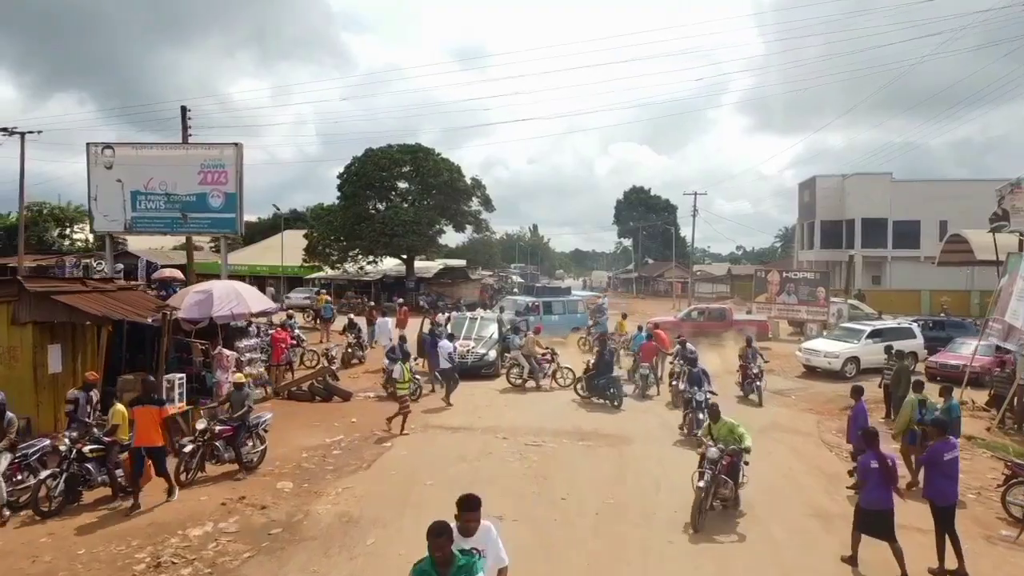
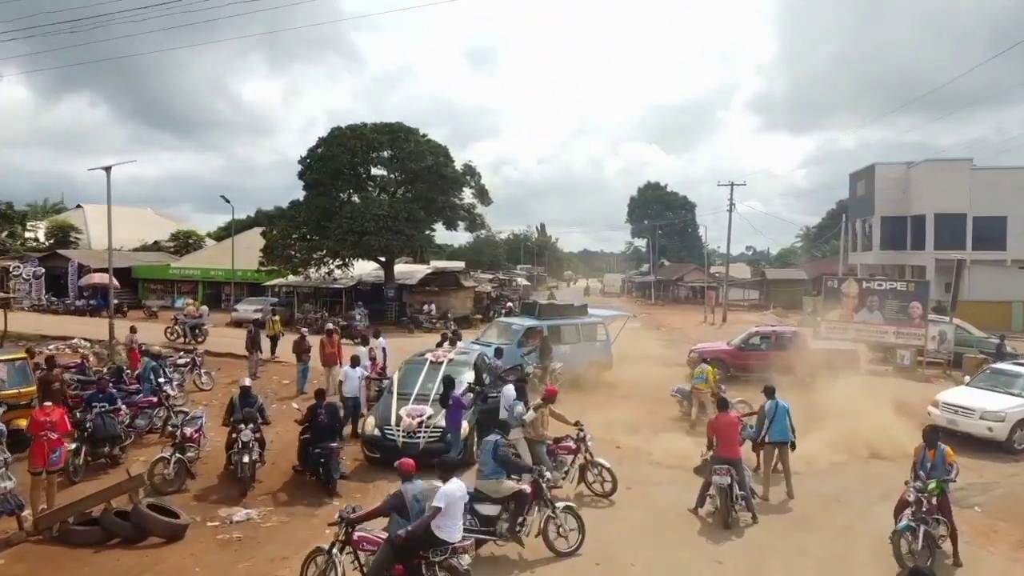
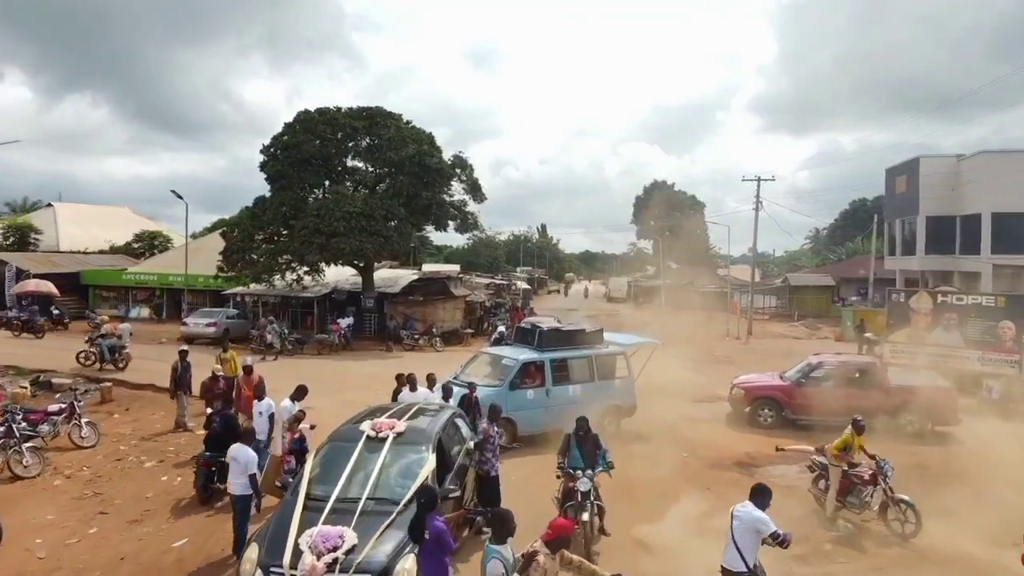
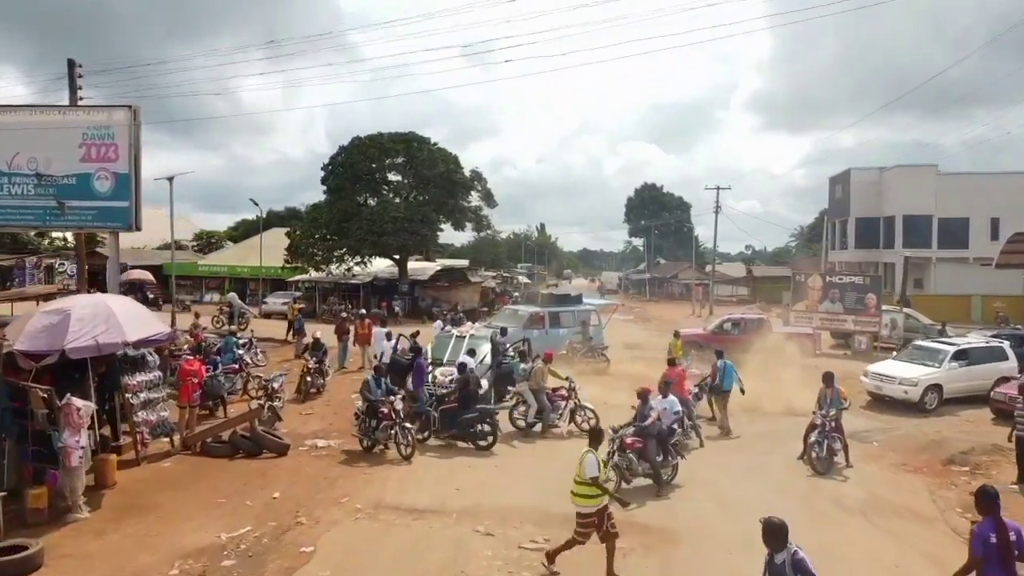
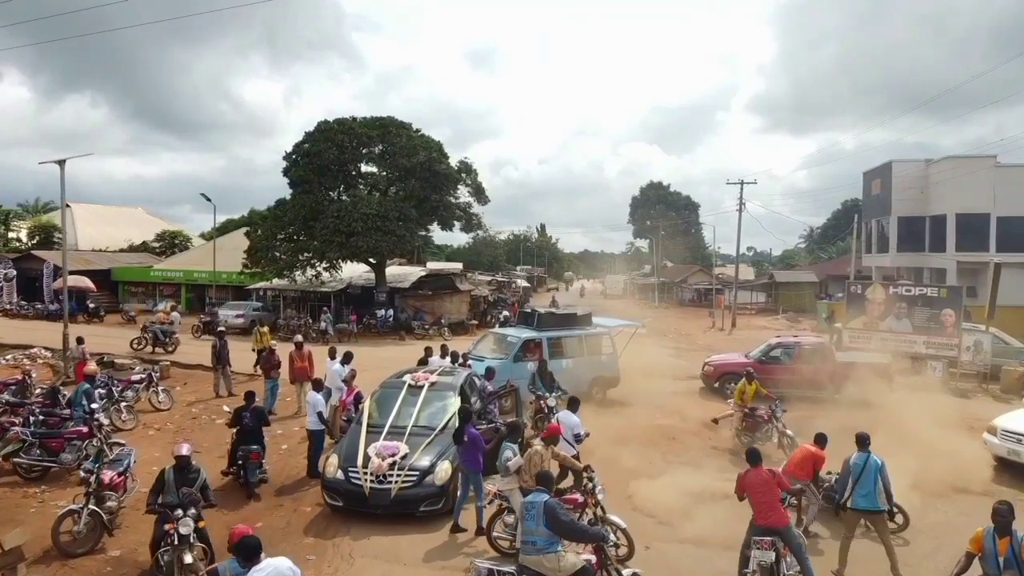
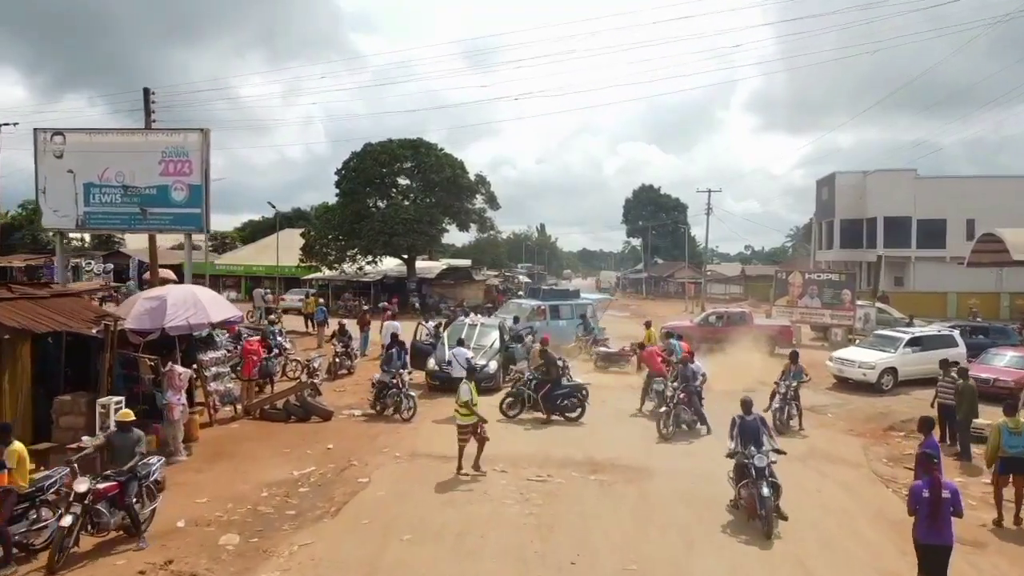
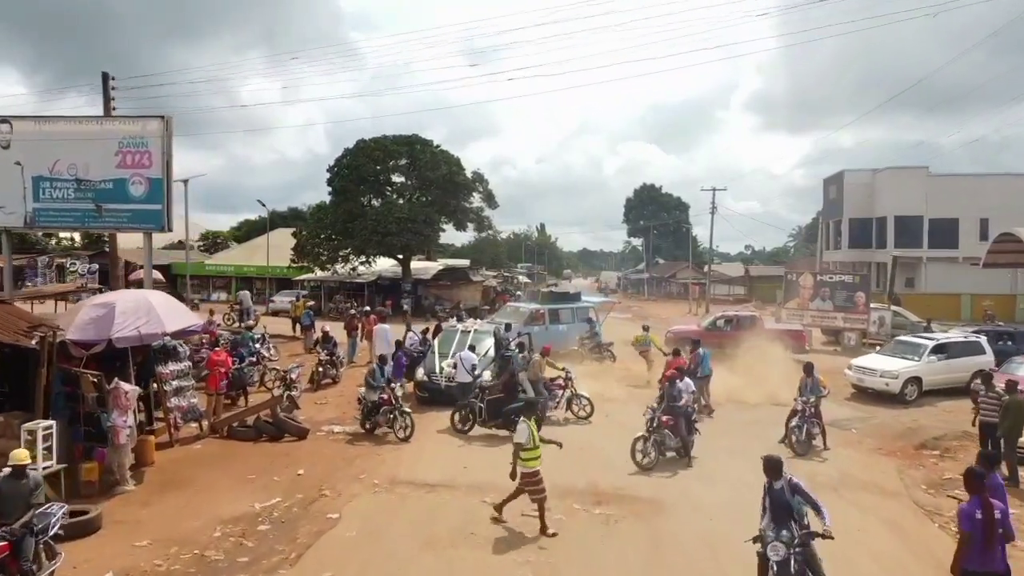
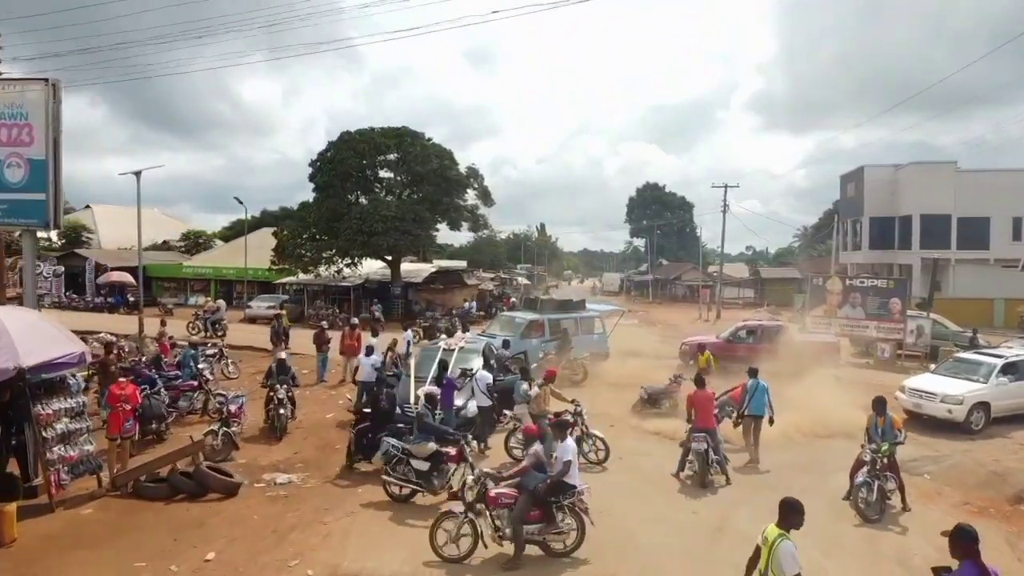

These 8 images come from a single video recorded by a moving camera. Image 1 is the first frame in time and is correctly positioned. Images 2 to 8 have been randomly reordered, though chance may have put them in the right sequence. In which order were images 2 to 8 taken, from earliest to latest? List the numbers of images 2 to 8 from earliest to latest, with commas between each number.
6, 7, 4, 8, 2, 5, 3
